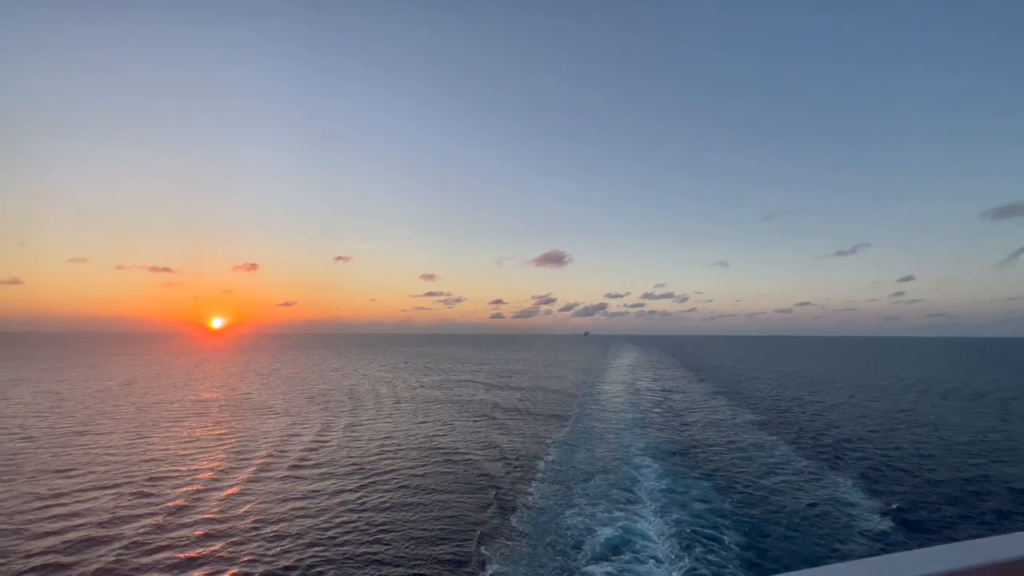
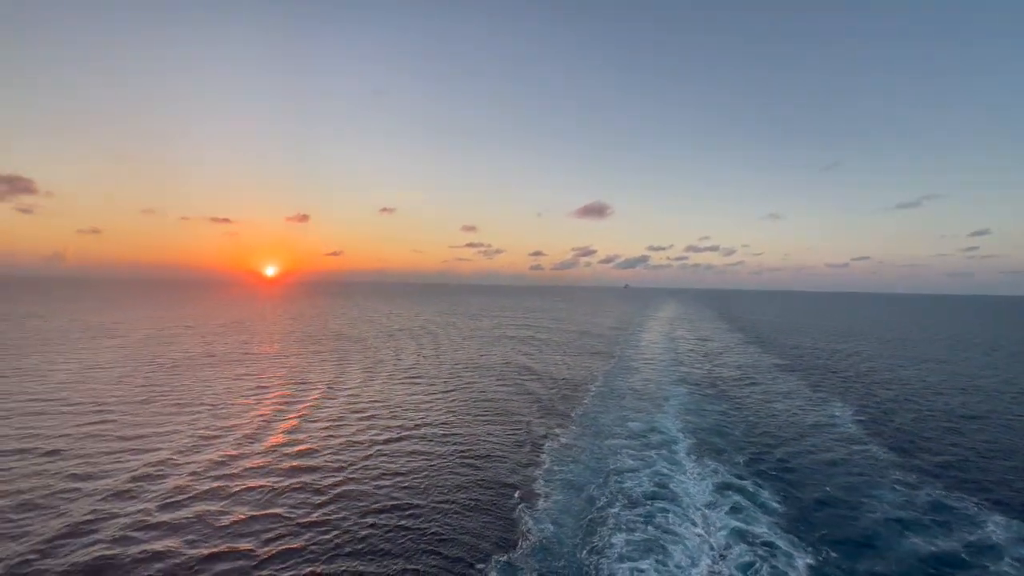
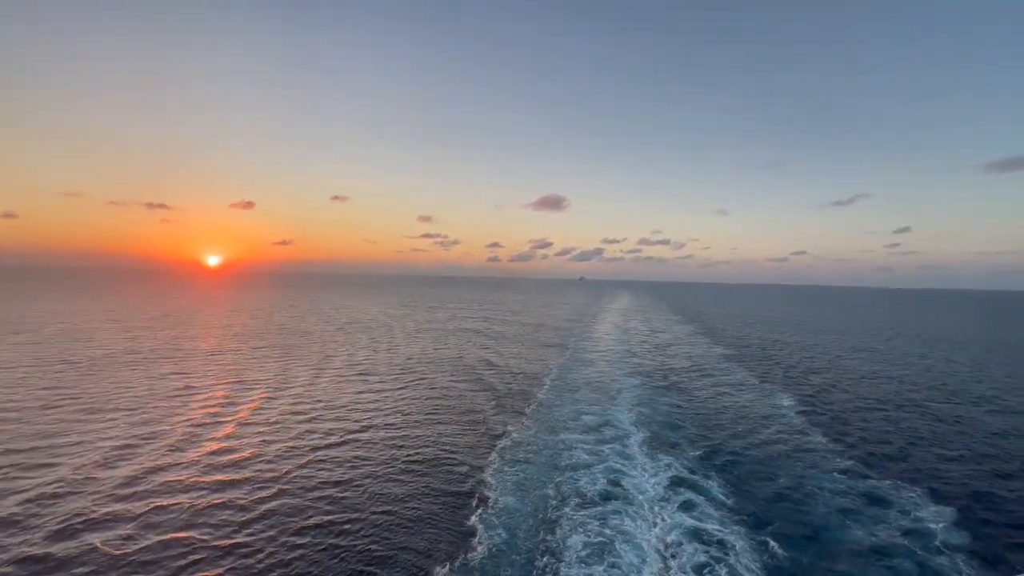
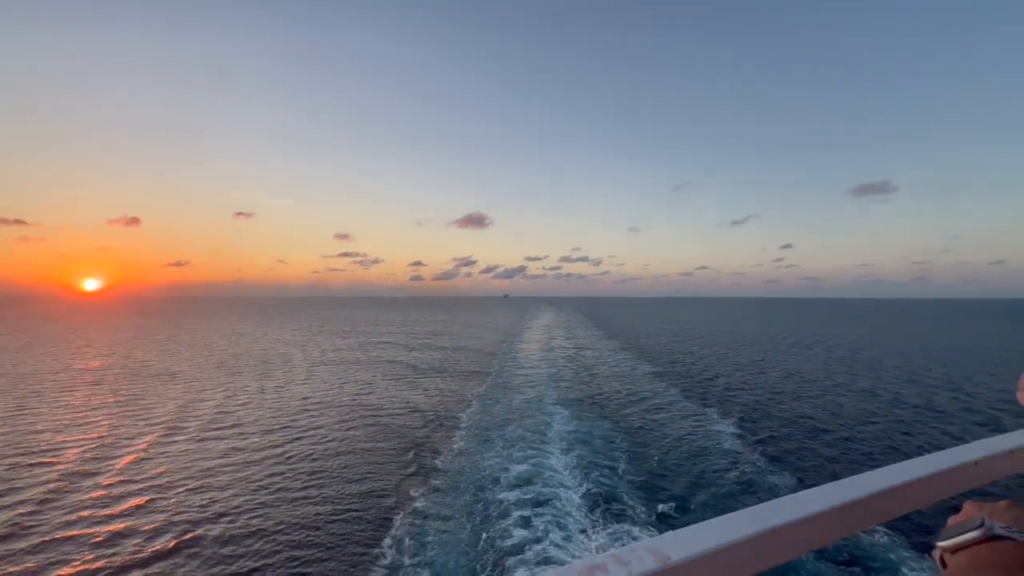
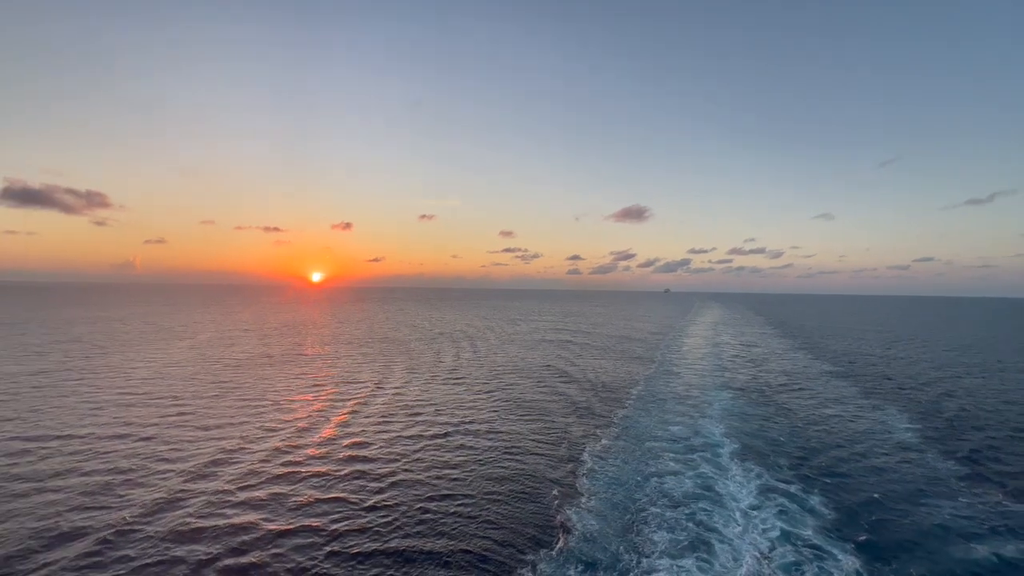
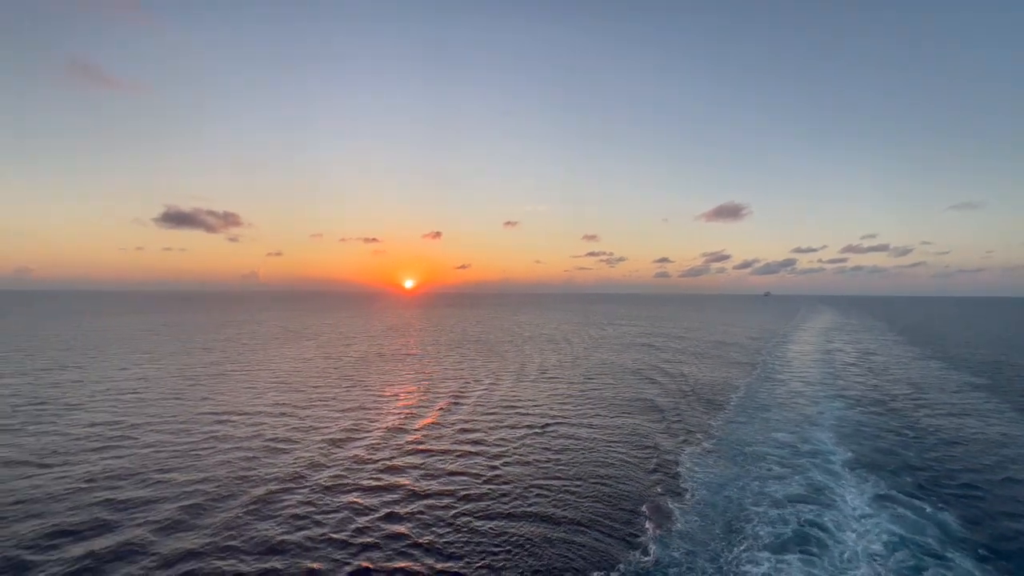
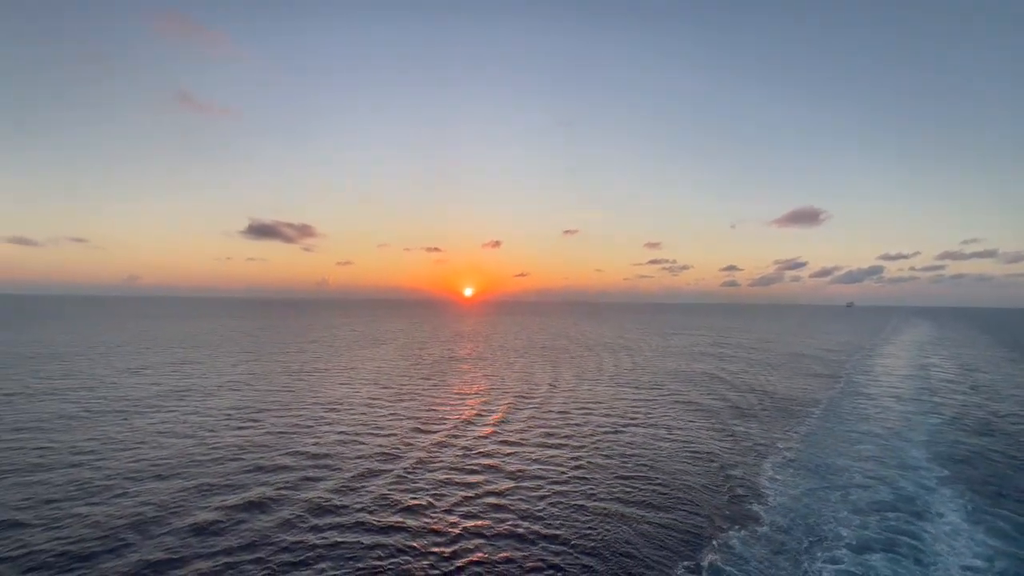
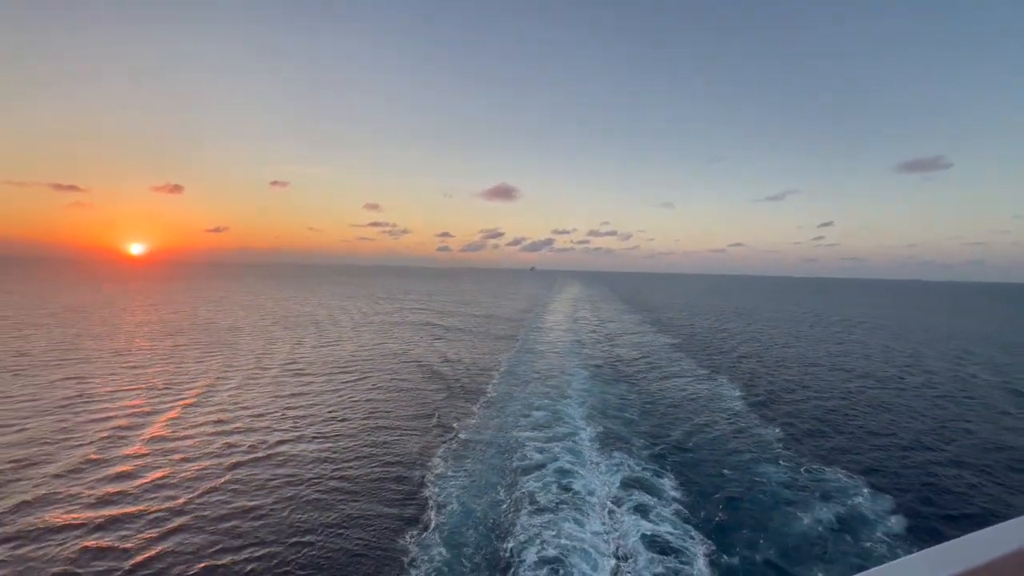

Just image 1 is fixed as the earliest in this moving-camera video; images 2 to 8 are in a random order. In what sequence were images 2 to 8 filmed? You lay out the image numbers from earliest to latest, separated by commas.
4, 8, 3, 2, 5, 6, 7
